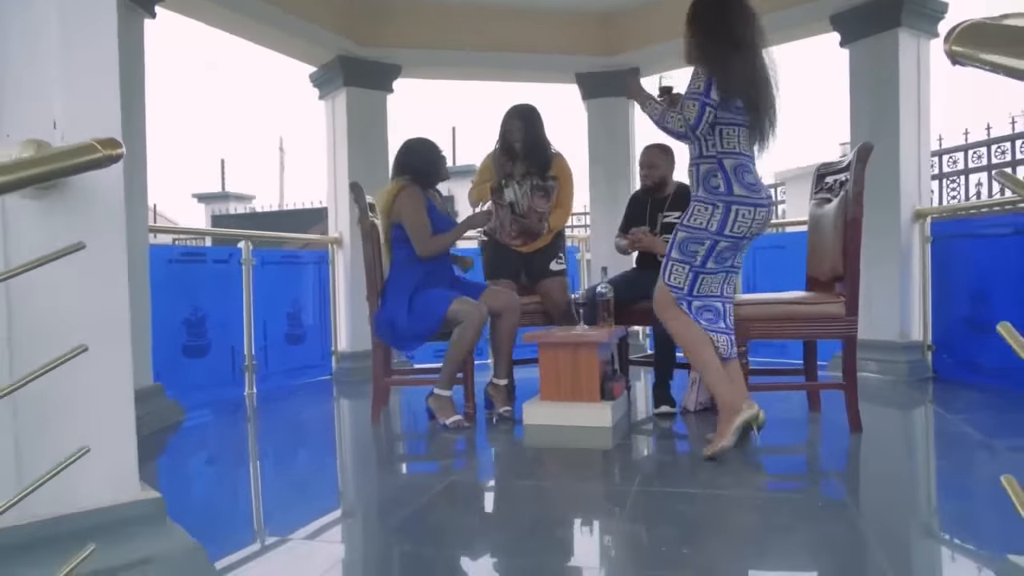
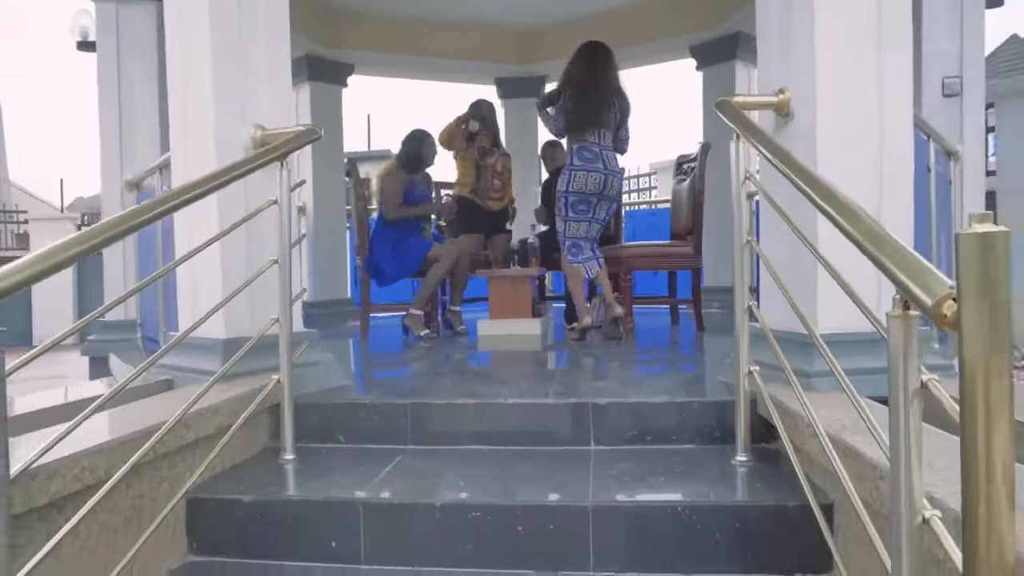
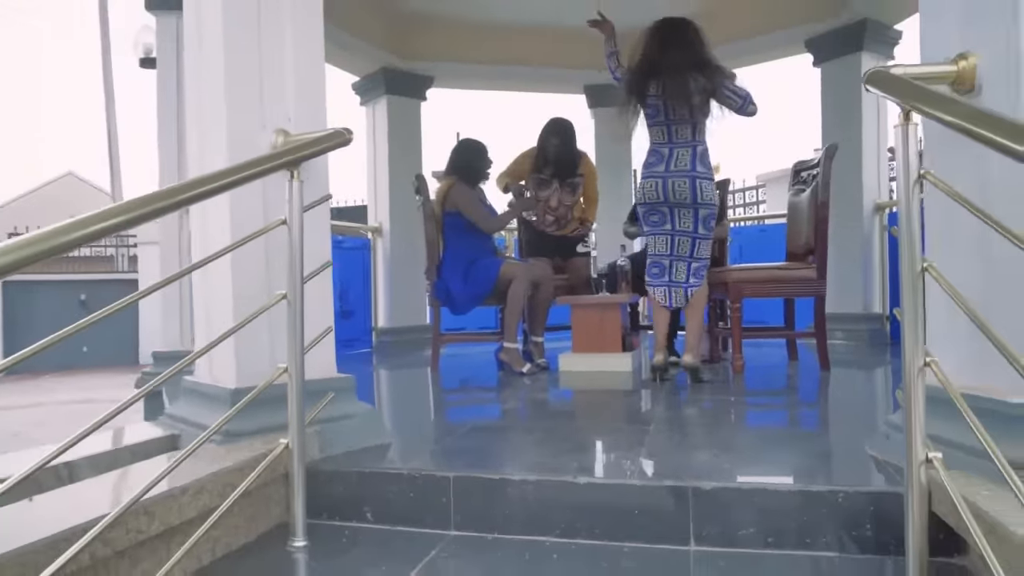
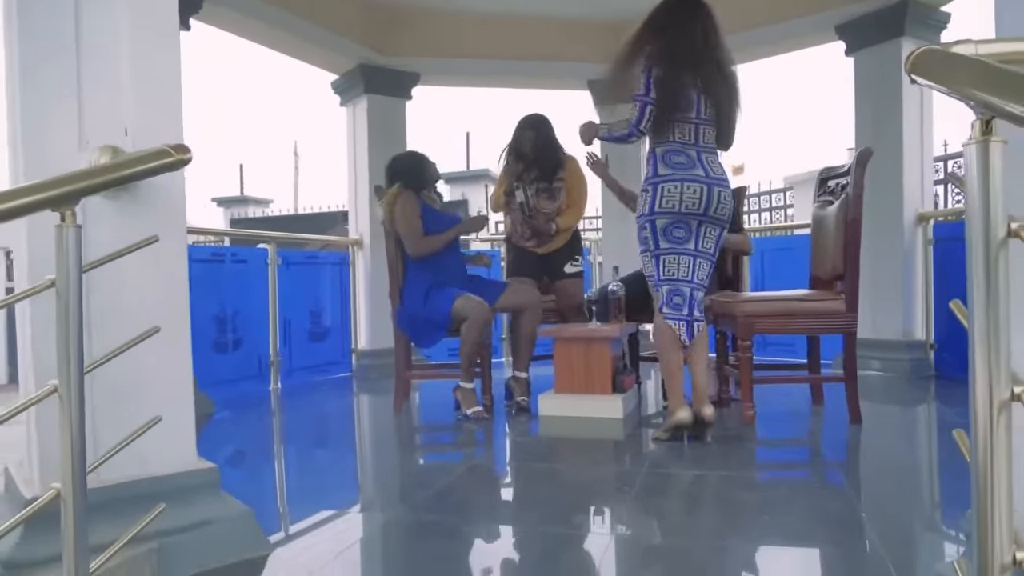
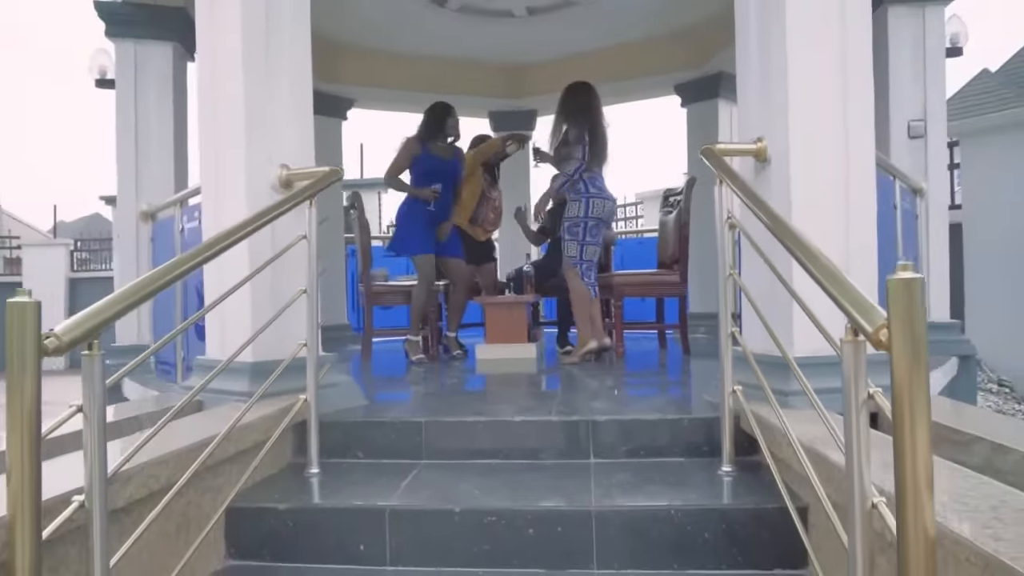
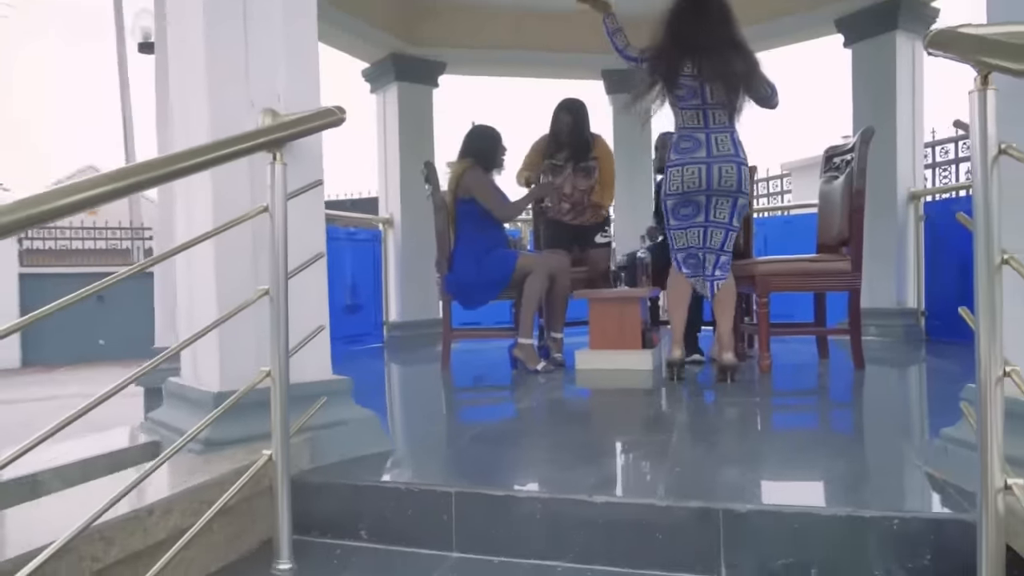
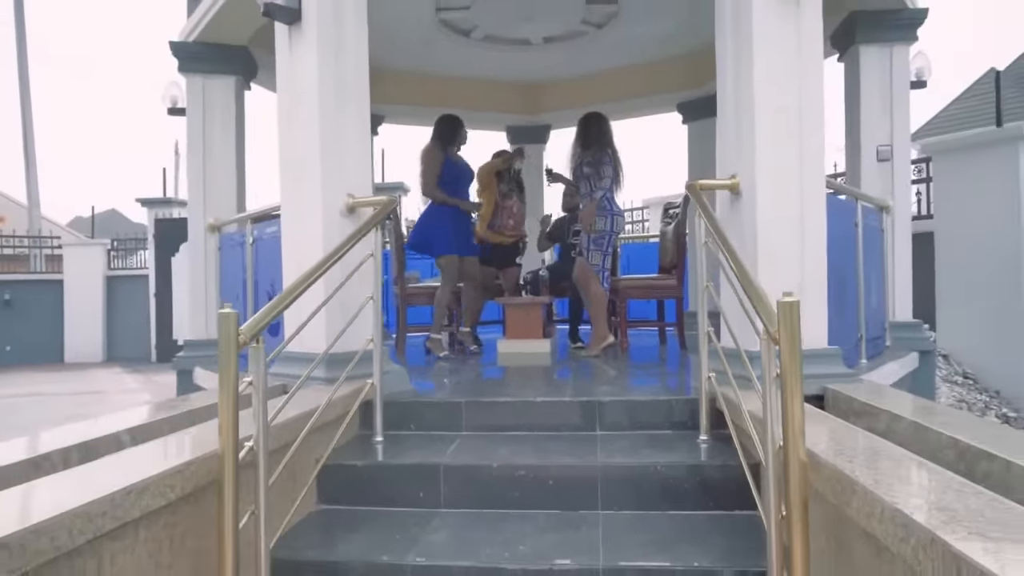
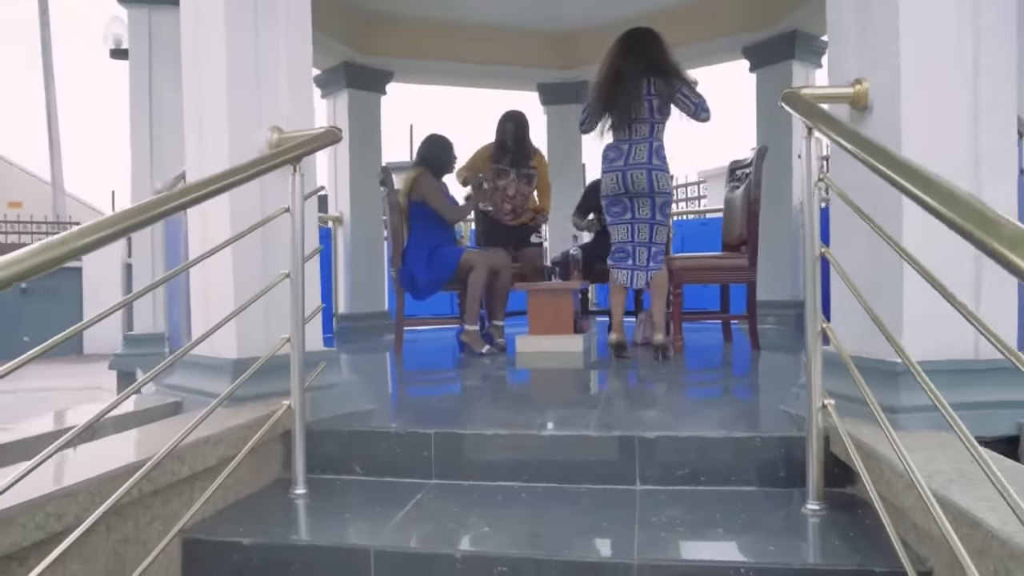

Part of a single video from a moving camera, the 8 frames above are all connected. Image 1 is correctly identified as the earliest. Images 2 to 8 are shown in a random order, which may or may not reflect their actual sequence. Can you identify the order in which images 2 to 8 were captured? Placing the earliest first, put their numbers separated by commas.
4, 6, 3, 8, 2, 5, 7
